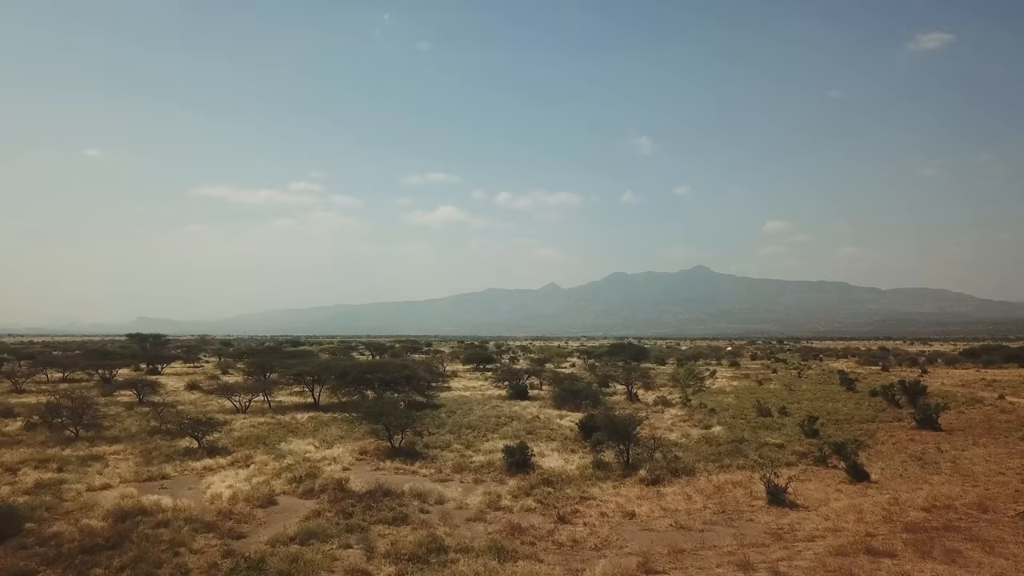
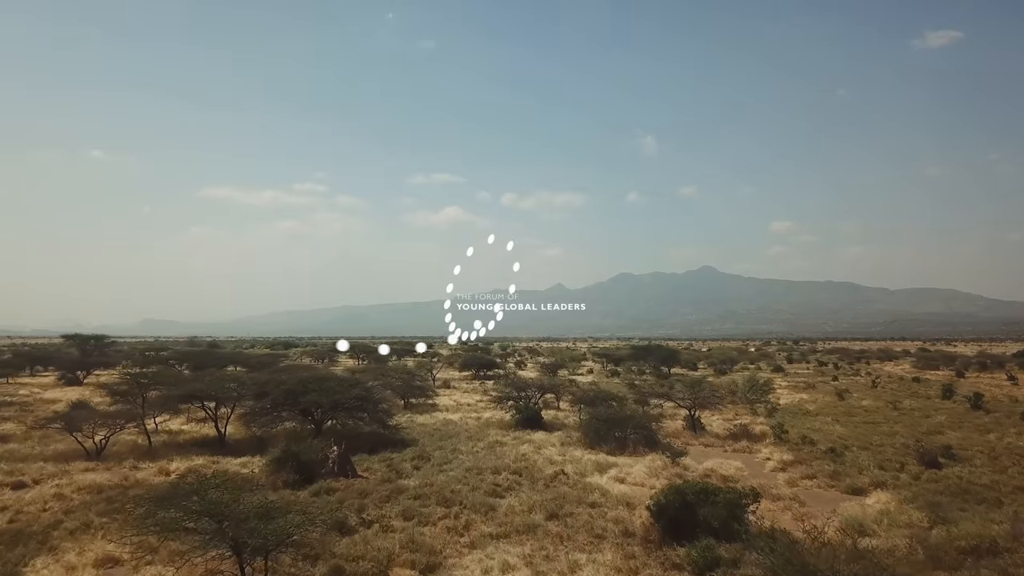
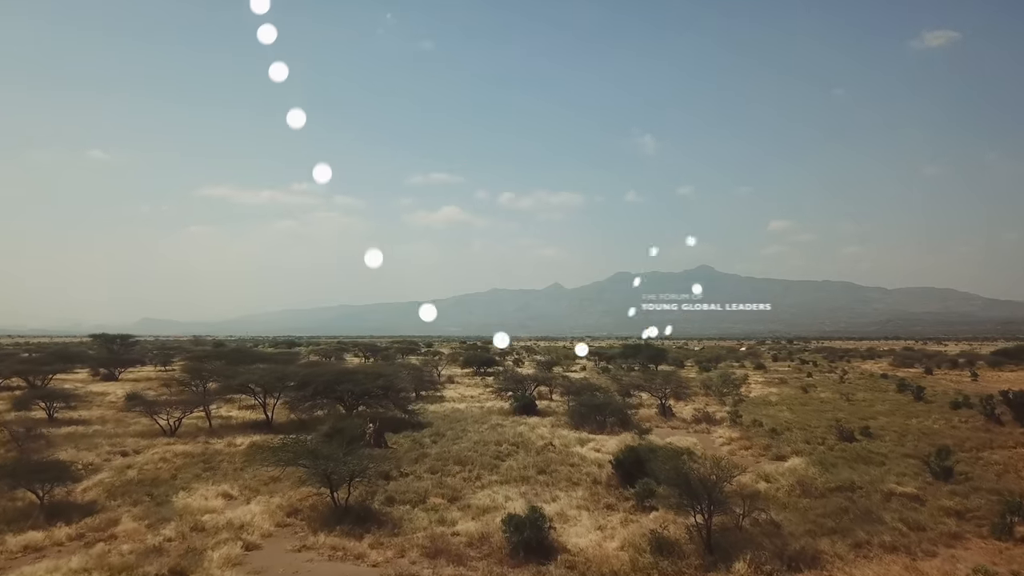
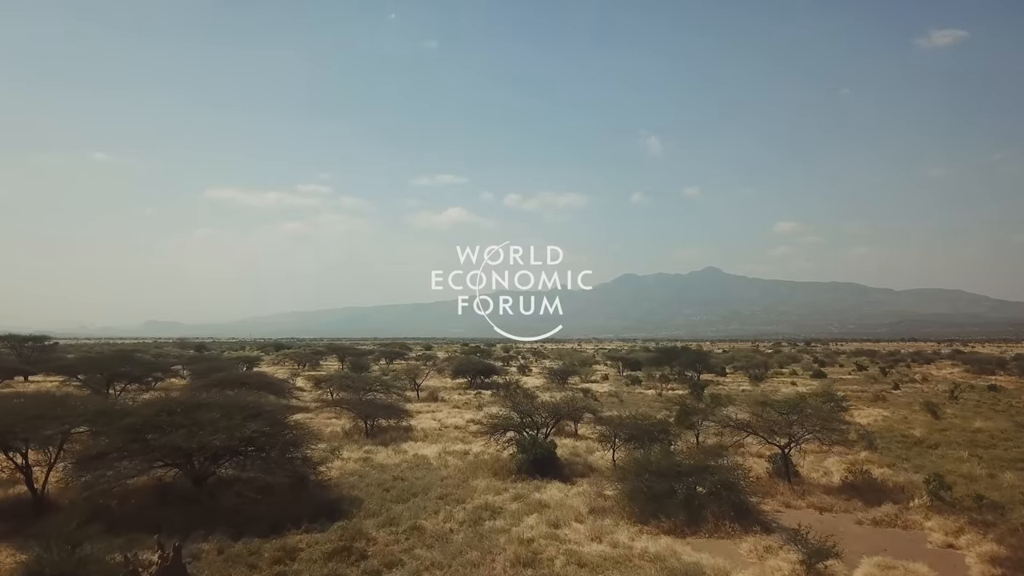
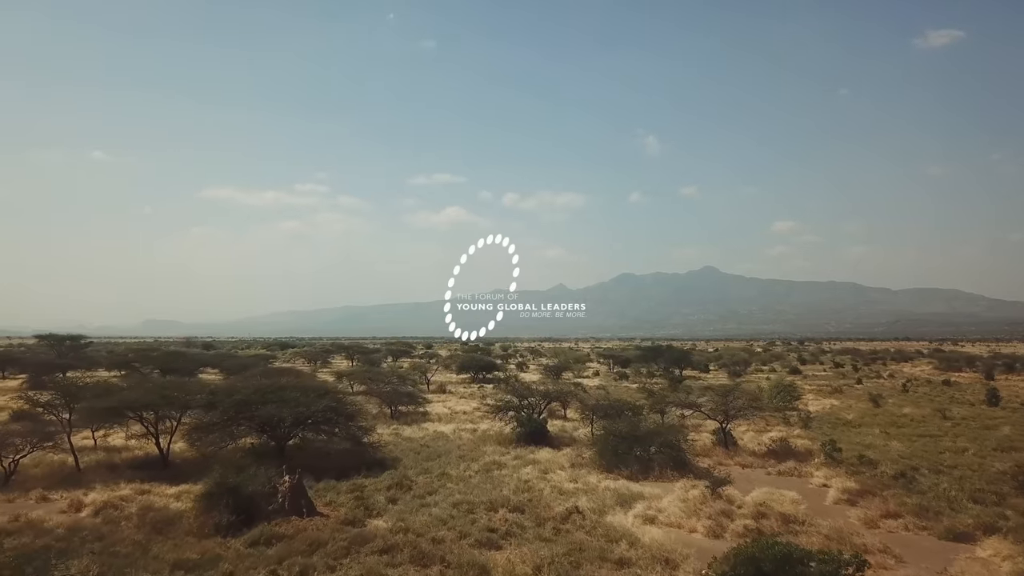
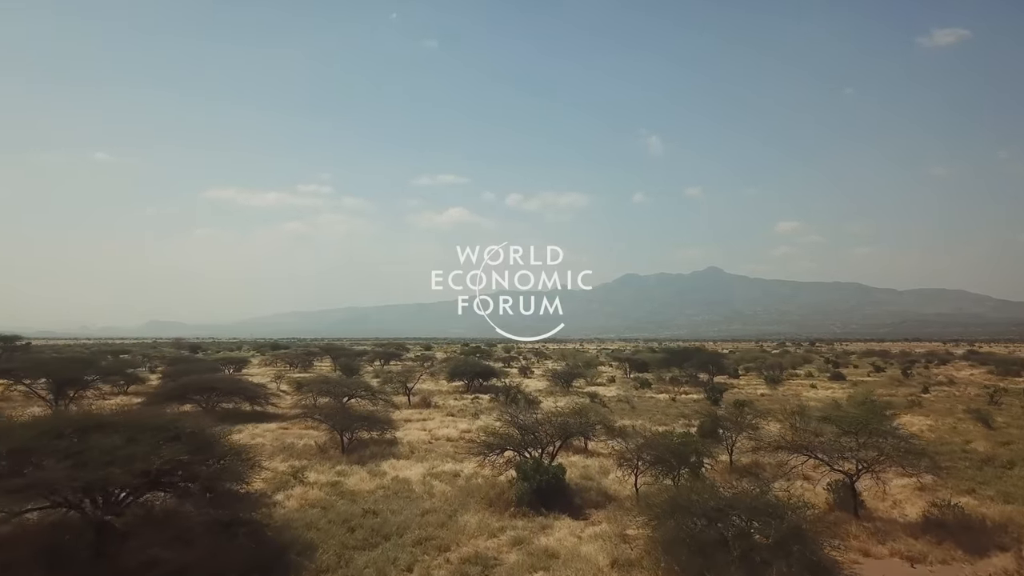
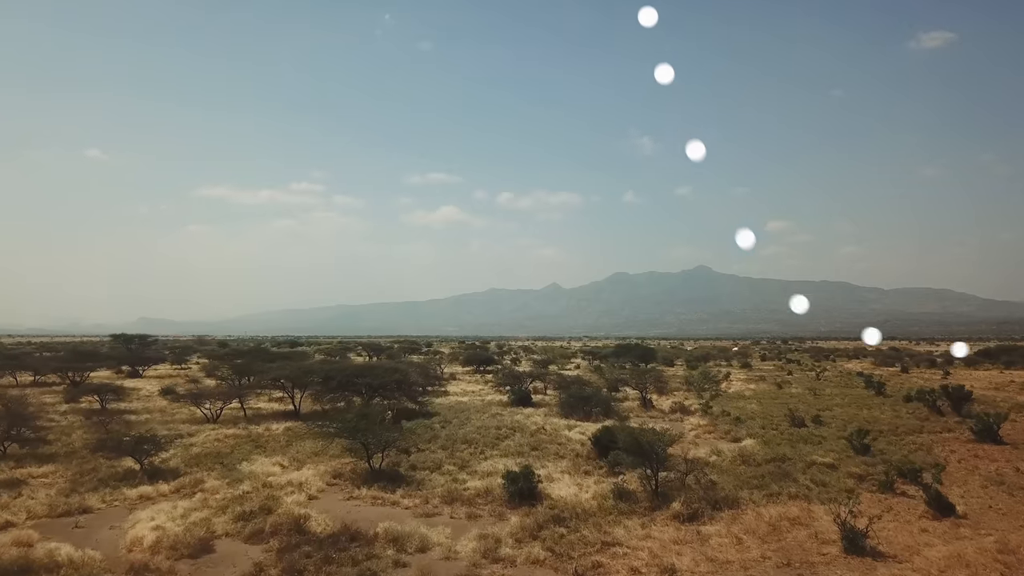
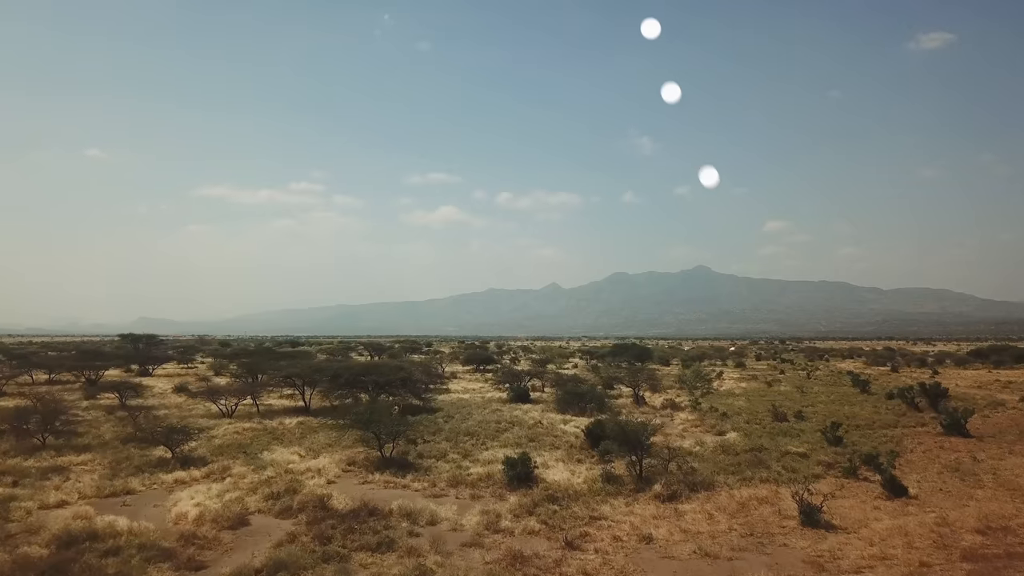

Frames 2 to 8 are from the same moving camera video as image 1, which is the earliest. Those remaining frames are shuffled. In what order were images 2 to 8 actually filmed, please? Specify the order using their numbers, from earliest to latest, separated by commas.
8, 7, 3, 2, 5, 4, 6
